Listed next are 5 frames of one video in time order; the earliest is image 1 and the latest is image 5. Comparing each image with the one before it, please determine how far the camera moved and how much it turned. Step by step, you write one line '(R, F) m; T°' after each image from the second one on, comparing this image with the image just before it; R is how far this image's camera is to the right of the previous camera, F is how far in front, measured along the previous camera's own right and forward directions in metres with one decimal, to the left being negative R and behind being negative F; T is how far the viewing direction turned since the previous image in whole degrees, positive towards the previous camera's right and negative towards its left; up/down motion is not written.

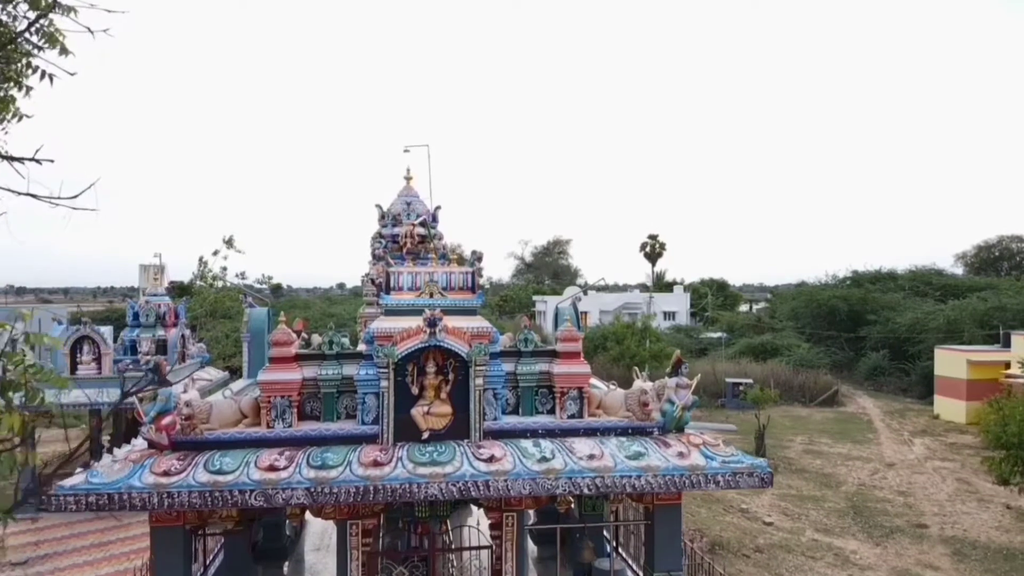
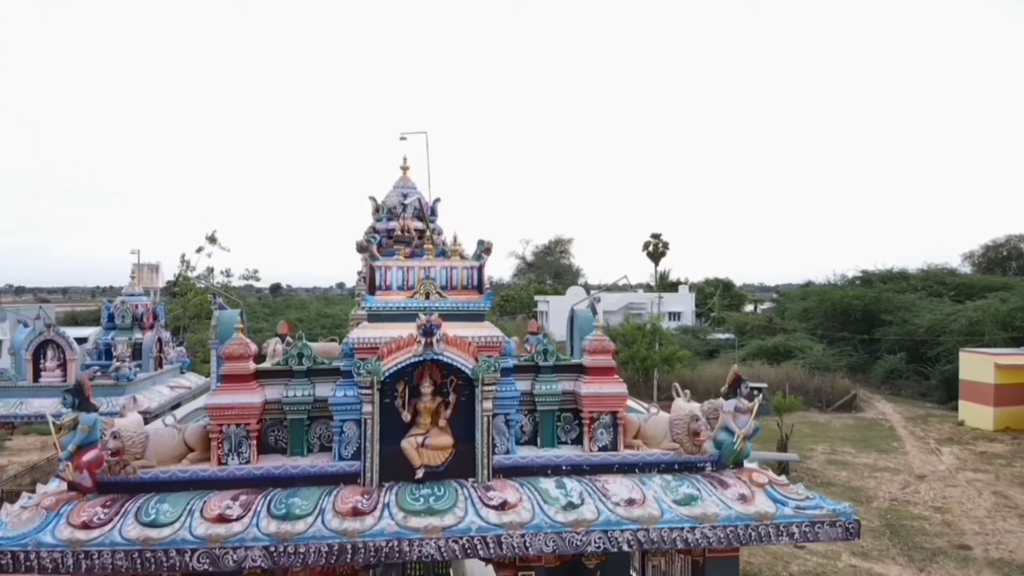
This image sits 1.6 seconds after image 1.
(-0.1, +1.4) m; 0°
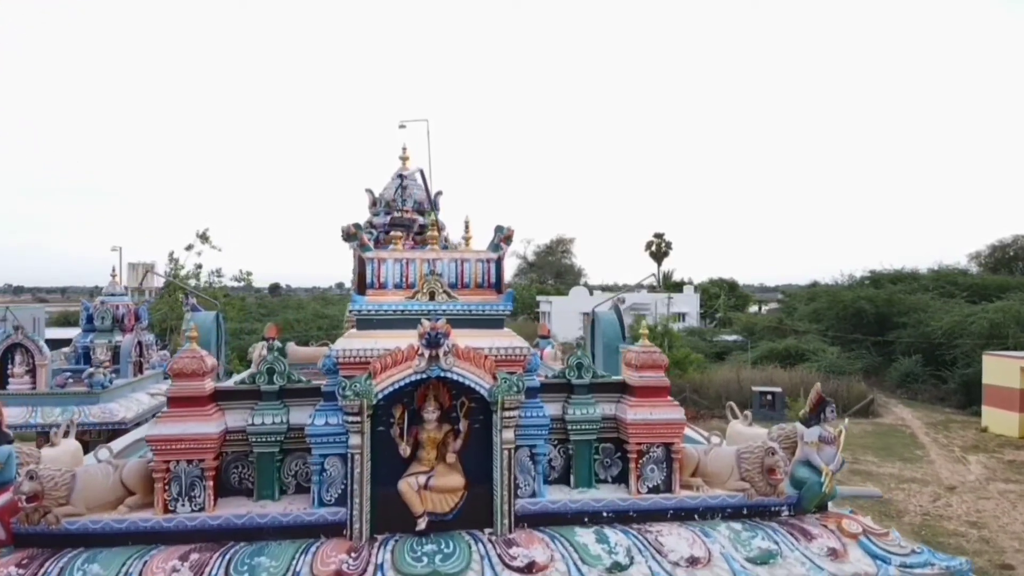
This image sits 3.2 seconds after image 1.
(-0.2, +1.1) m; 0°
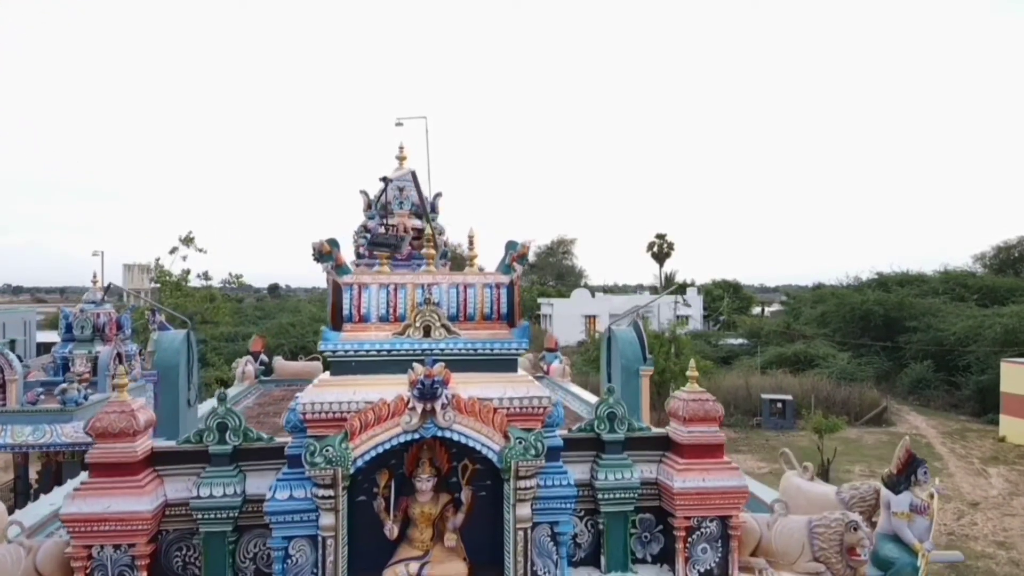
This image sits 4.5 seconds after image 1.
(-0.1, +0.9) m; 0°
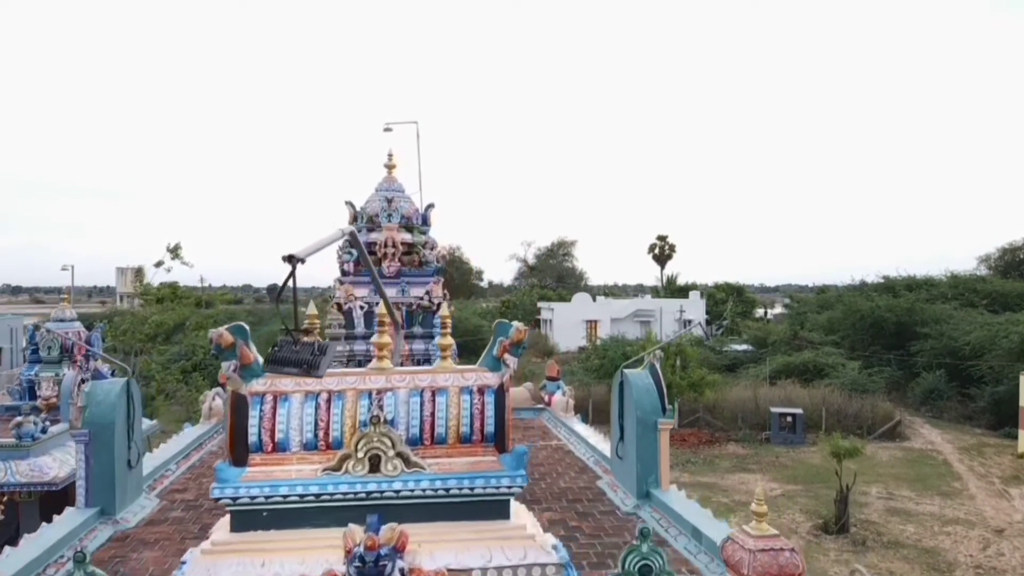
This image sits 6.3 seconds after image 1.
(0.0, +1.1) m; 0°
